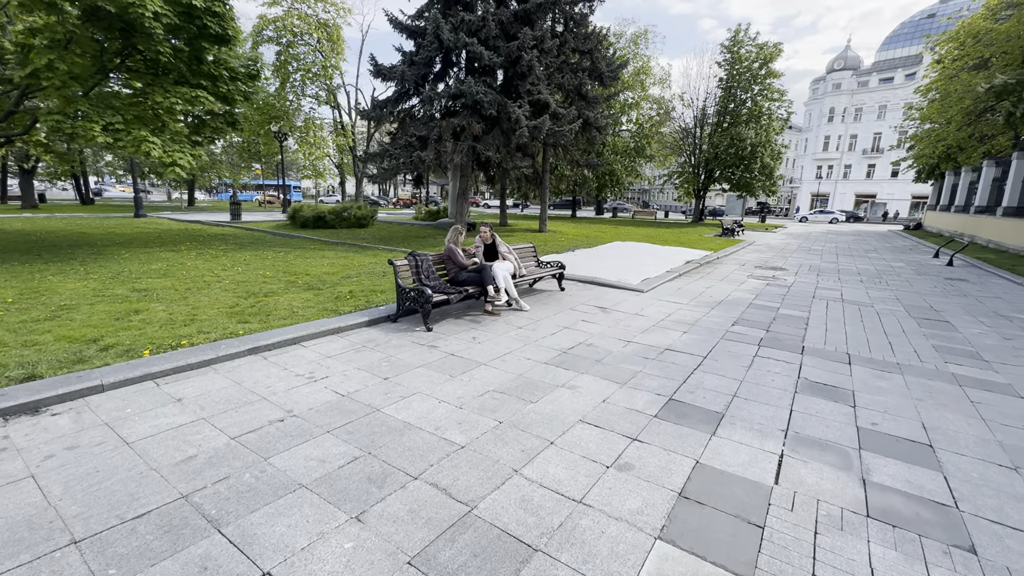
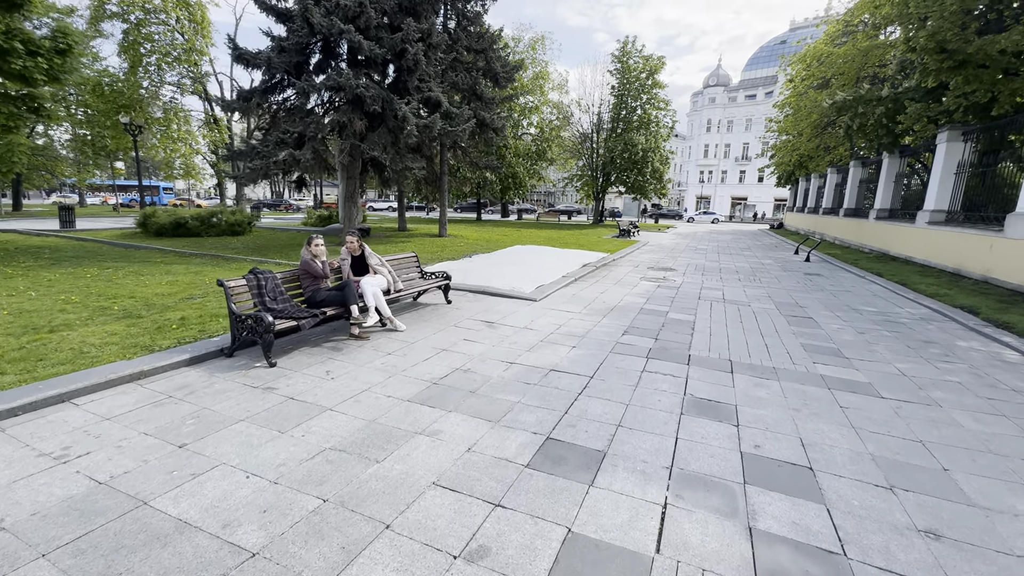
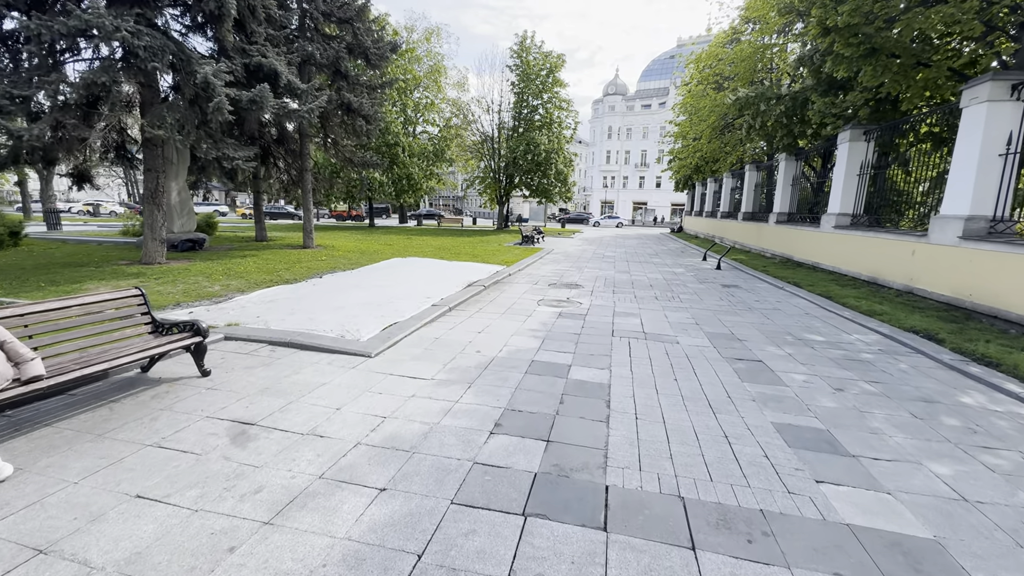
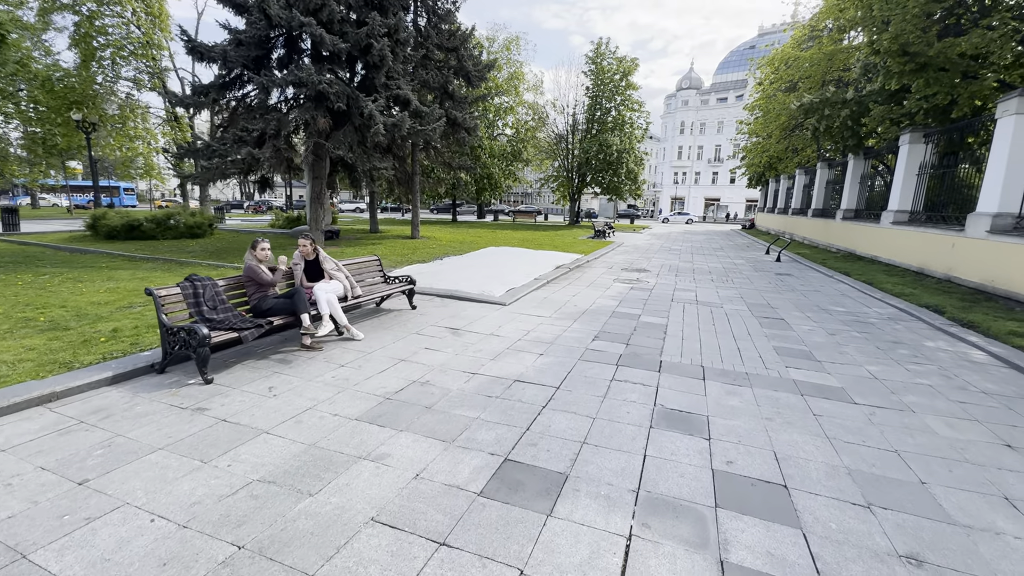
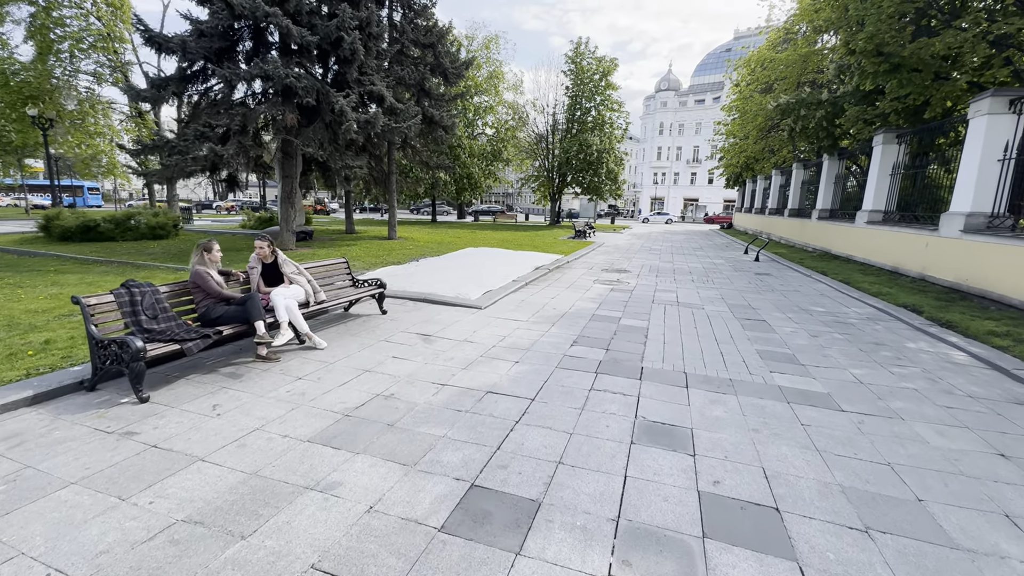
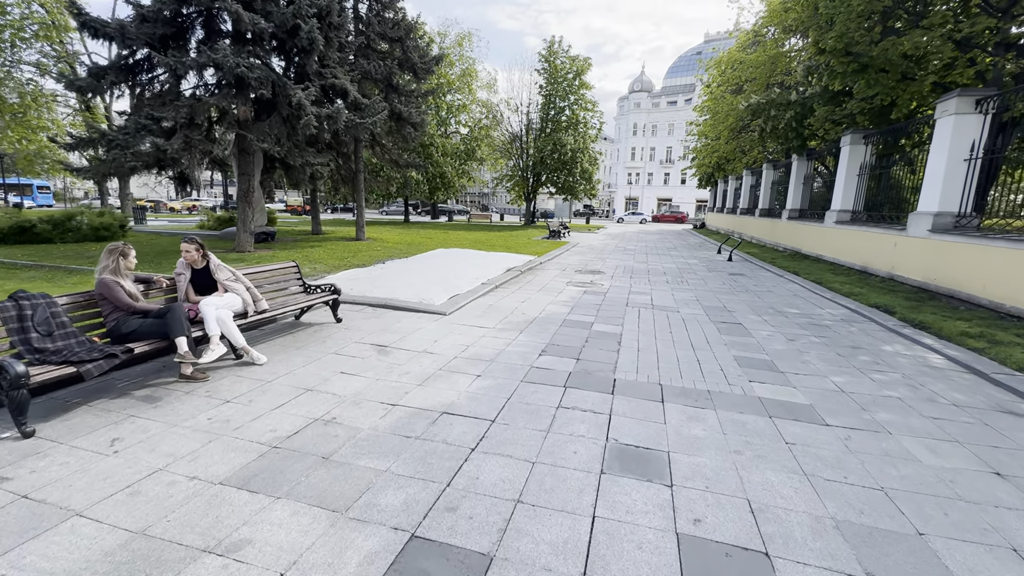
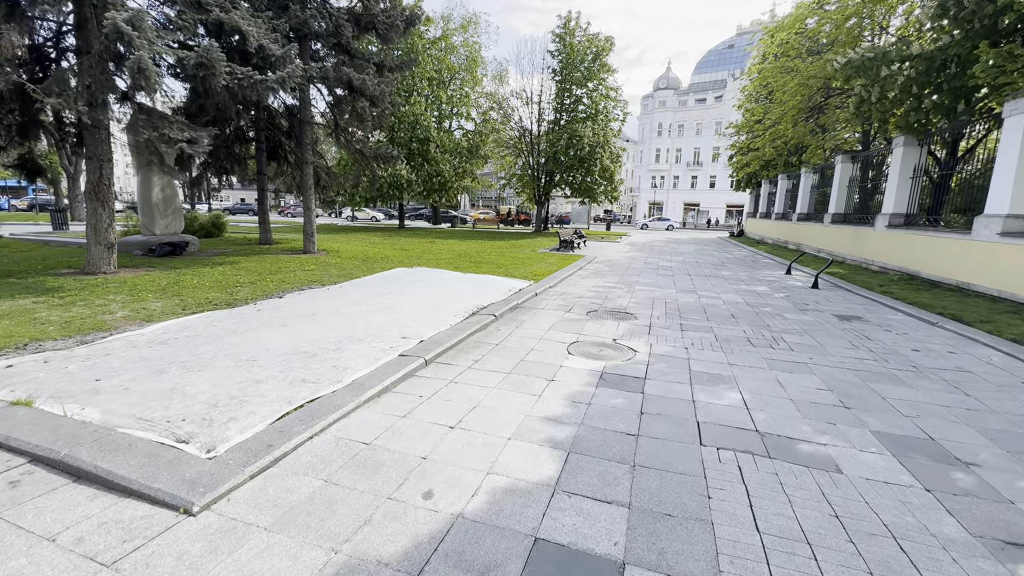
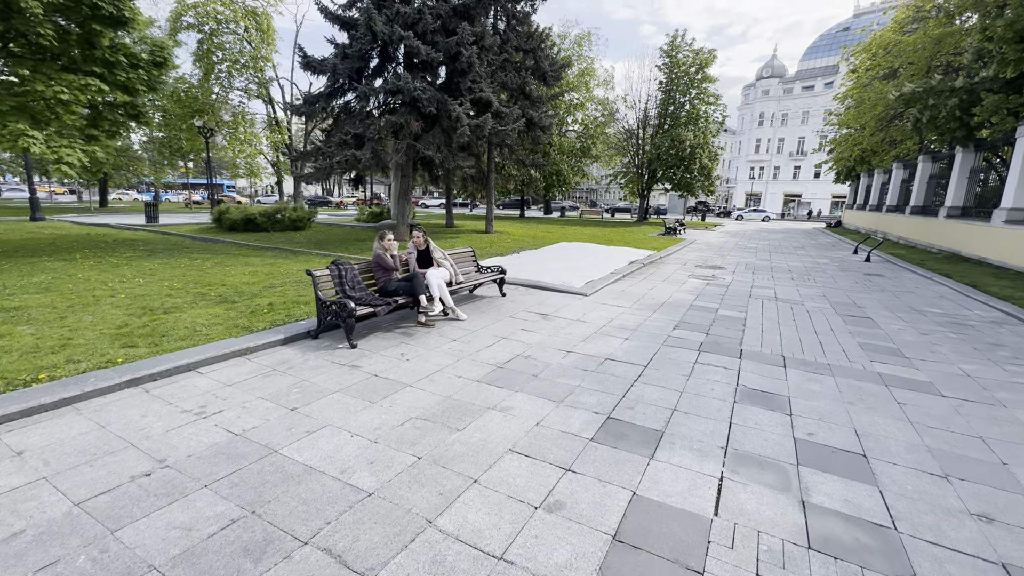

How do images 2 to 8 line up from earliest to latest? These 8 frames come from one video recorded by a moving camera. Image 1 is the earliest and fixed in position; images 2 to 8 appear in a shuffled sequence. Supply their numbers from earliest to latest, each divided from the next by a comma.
8, 2, 4, 5, 6, 3, 7
